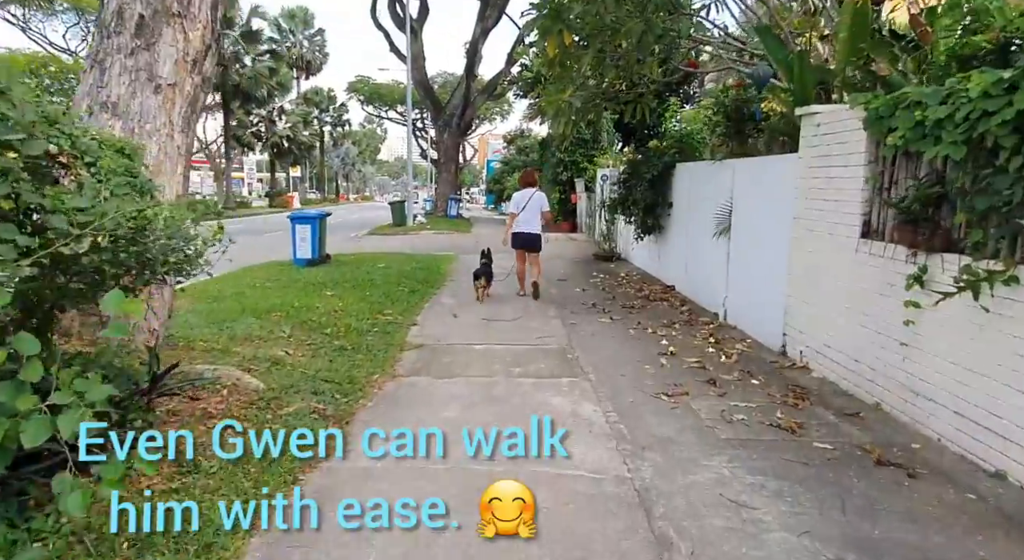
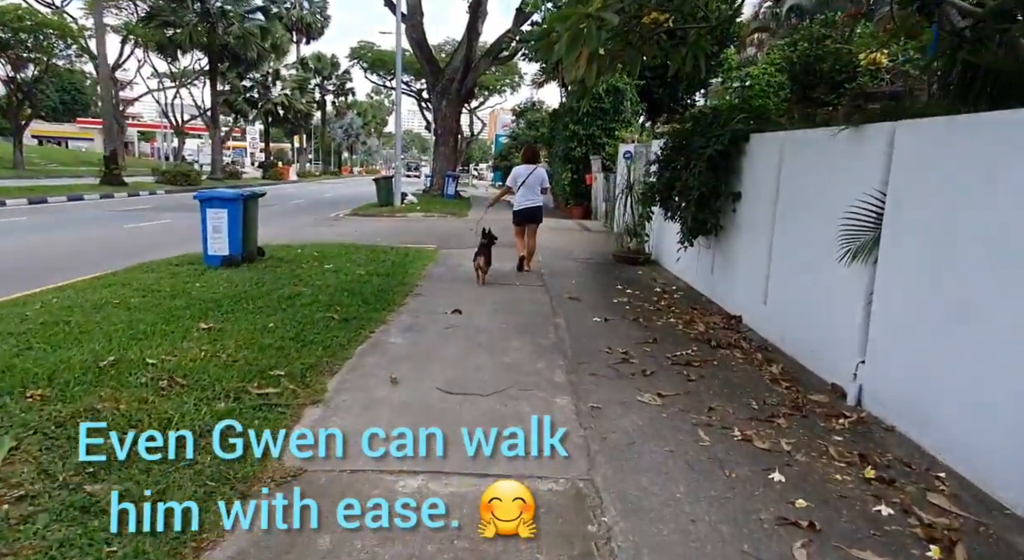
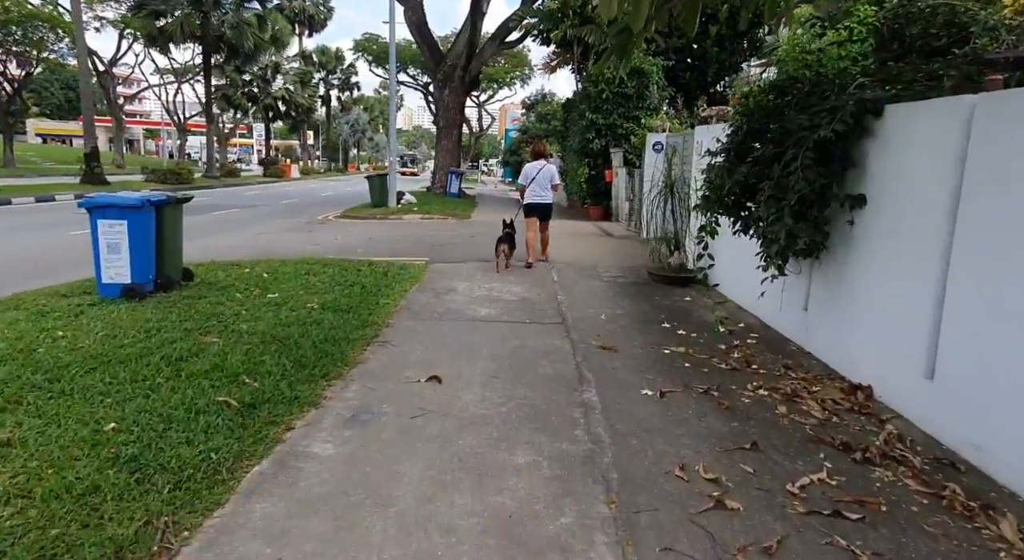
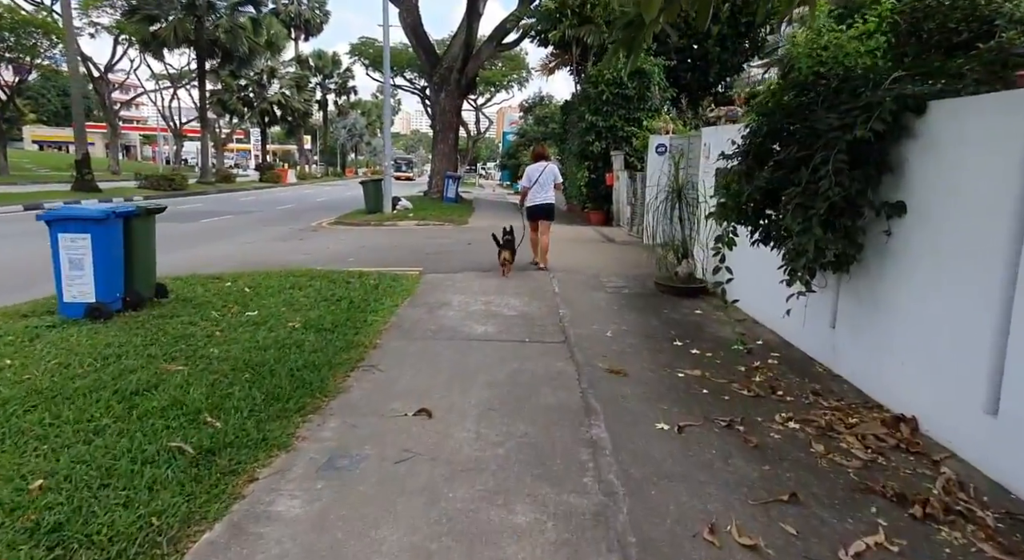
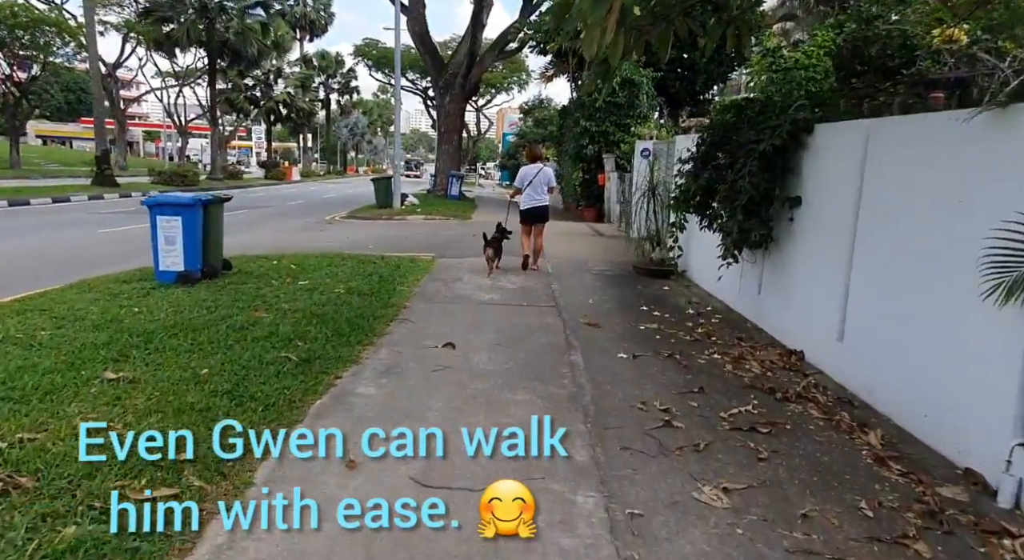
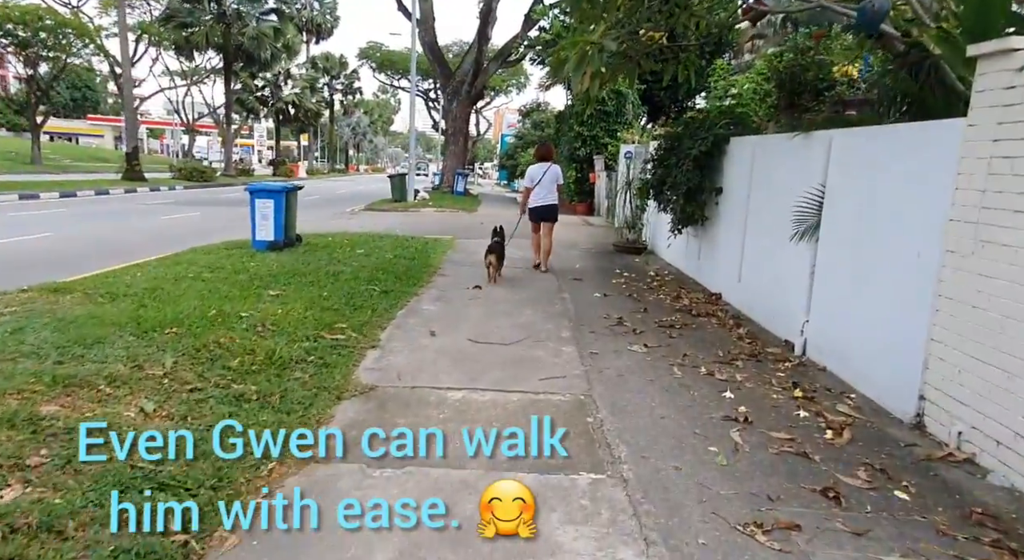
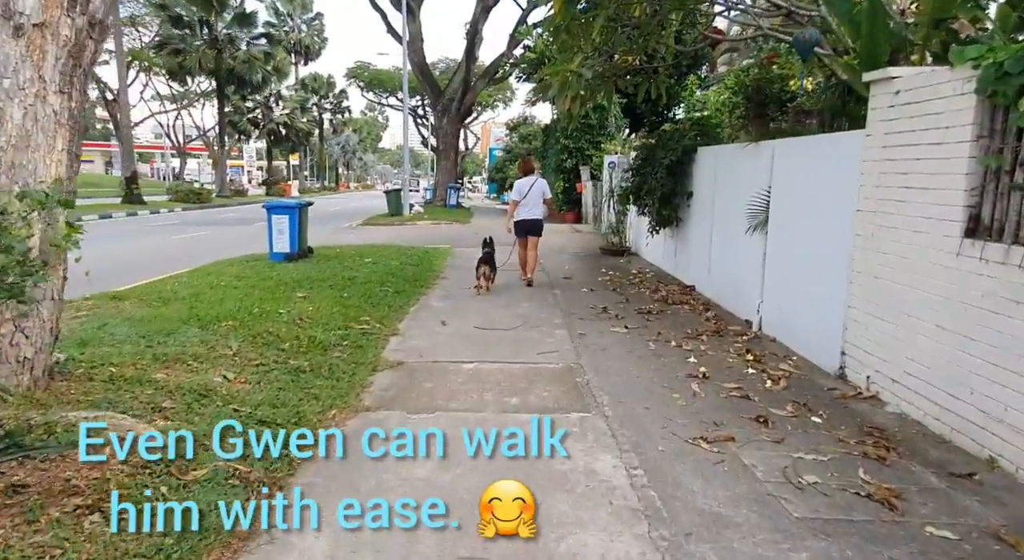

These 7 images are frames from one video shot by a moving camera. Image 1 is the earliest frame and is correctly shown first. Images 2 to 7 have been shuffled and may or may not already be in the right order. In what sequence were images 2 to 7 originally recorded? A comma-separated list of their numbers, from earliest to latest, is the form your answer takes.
7, 6, 2, 5, 3, 4
